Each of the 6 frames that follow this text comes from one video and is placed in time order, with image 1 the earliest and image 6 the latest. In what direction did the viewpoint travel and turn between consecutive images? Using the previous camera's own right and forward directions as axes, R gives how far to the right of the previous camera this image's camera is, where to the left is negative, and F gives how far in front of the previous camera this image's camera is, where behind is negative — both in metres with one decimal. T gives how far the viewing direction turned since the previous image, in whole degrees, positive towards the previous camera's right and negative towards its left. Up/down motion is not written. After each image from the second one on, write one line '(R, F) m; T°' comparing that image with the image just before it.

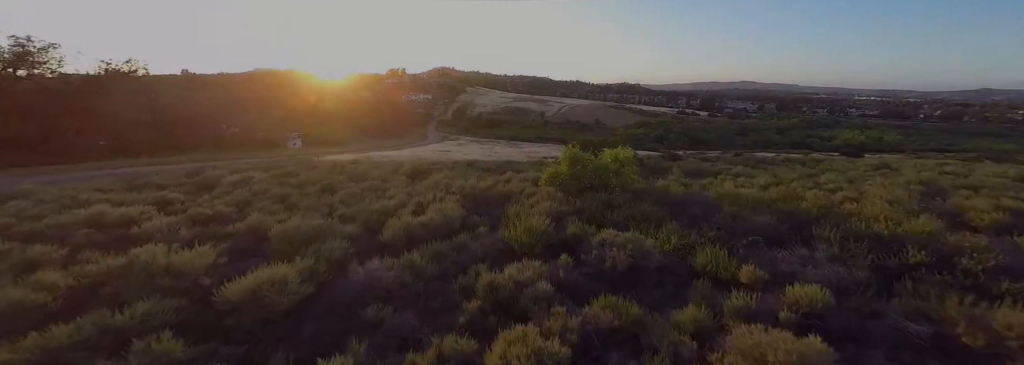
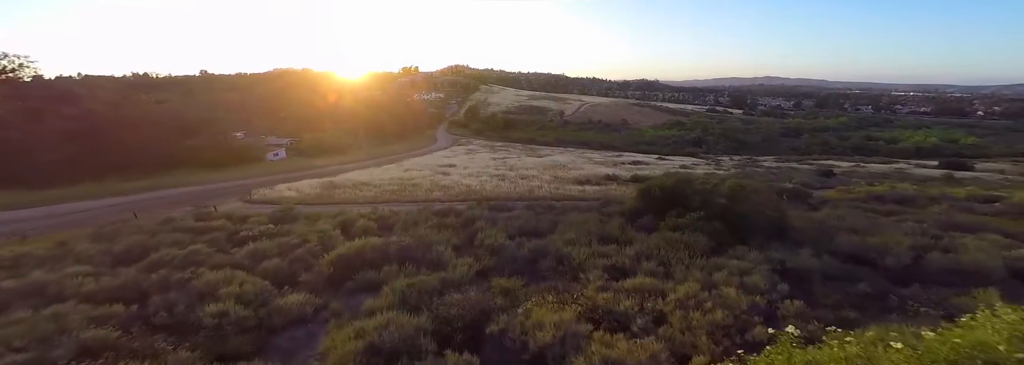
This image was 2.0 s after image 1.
(-0.5, +10.6) m; -2°
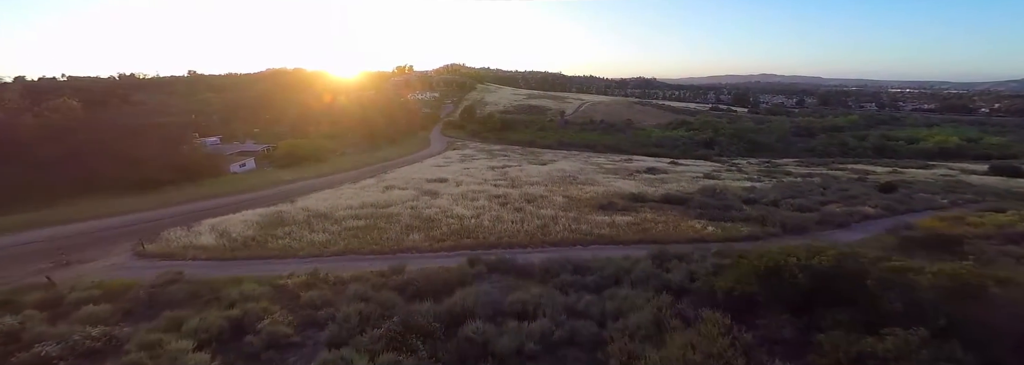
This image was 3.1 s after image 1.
(-0.4, +5.6) m; +1°
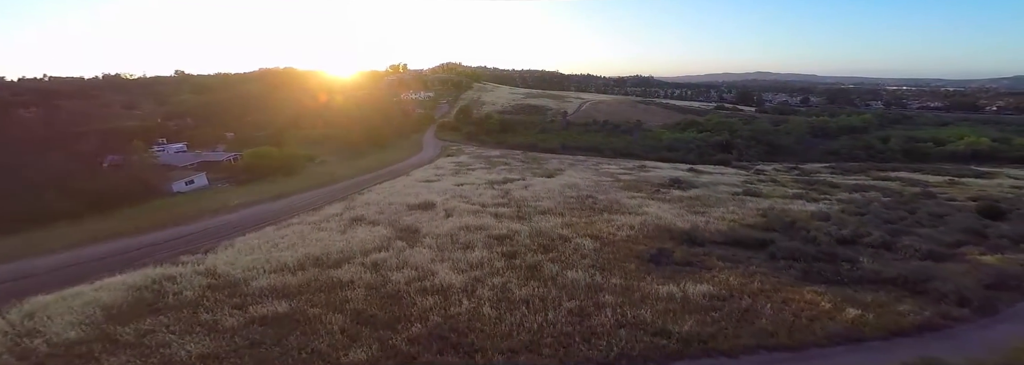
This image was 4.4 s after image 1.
(-0.5, +6.1) m; +1°
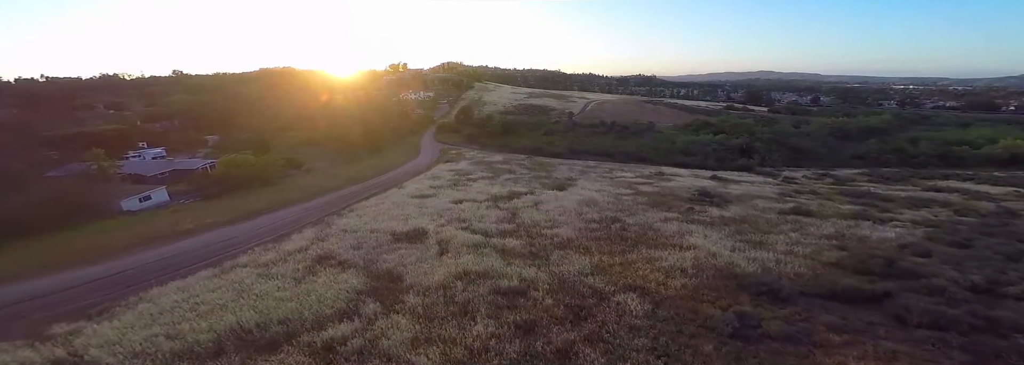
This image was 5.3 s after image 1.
(-0.4, +4.4) m; 0°
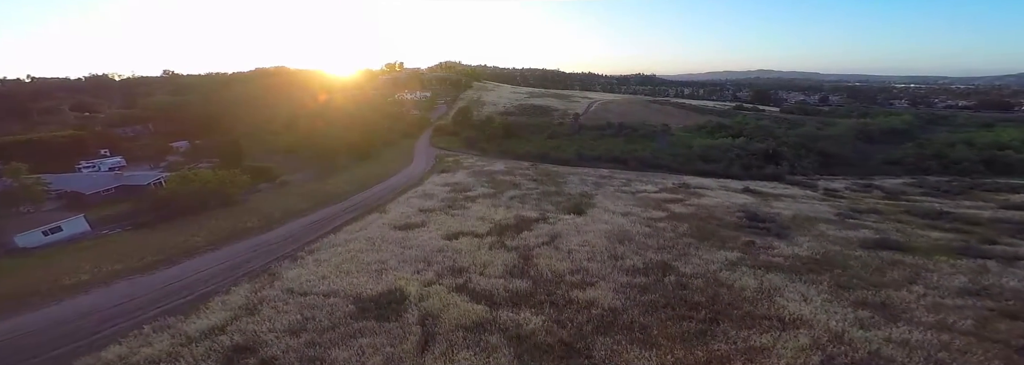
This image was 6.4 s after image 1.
(-0.5, +5.6) m; 0°
